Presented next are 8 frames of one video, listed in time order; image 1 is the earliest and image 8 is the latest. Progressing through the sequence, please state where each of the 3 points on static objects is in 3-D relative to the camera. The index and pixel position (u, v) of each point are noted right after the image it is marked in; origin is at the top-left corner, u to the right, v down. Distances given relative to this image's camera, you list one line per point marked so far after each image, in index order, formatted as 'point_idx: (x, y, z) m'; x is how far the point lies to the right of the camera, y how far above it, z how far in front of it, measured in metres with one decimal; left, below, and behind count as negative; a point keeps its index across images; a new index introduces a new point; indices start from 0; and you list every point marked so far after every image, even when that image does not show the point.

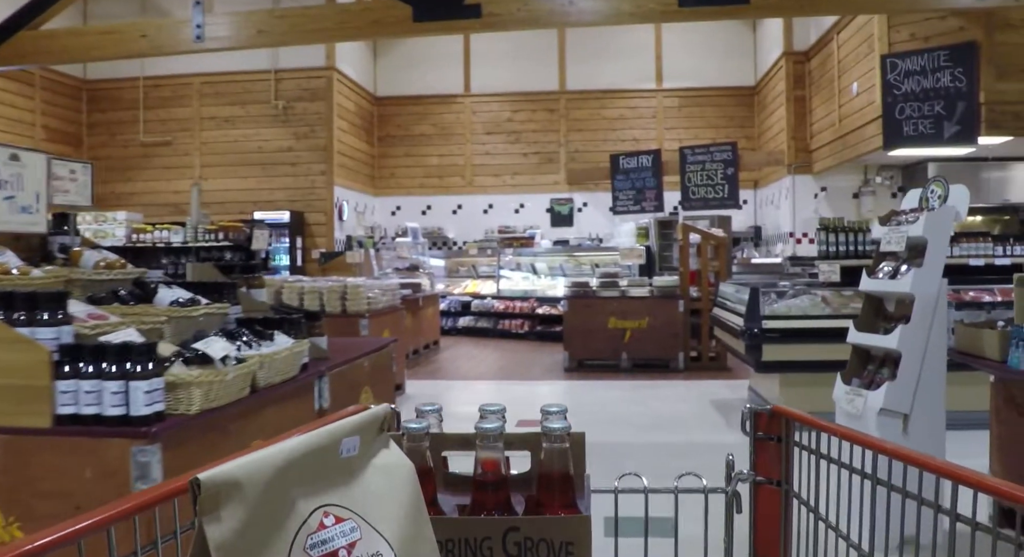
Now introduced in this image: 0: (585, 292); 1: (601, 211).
0: (+0.8, -0.2, +7.0) m
1: (+1.7, +1.3, +11.6) m
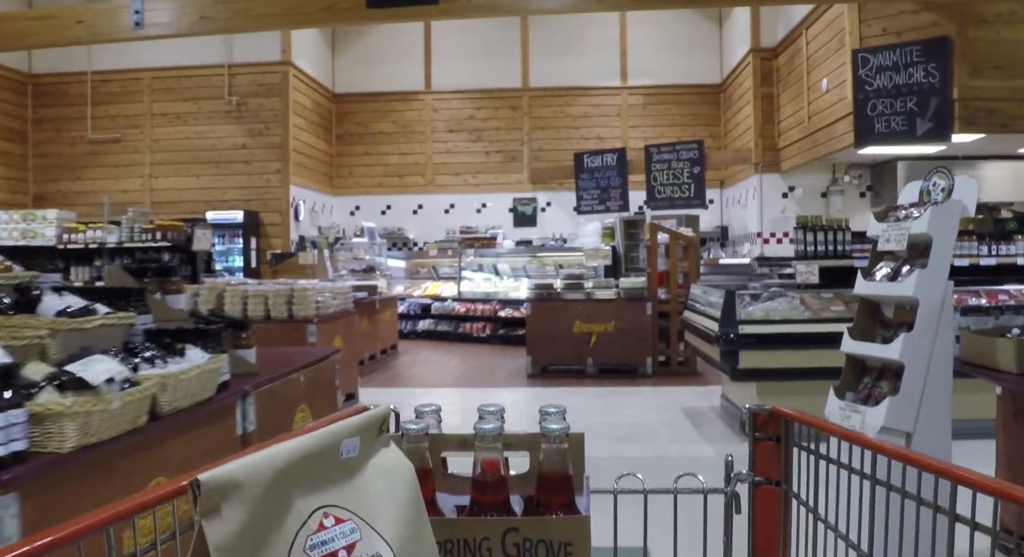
0: (+0.4, -0.2, +6.8) m
1: (+1.0, +1.3, +11.4) m
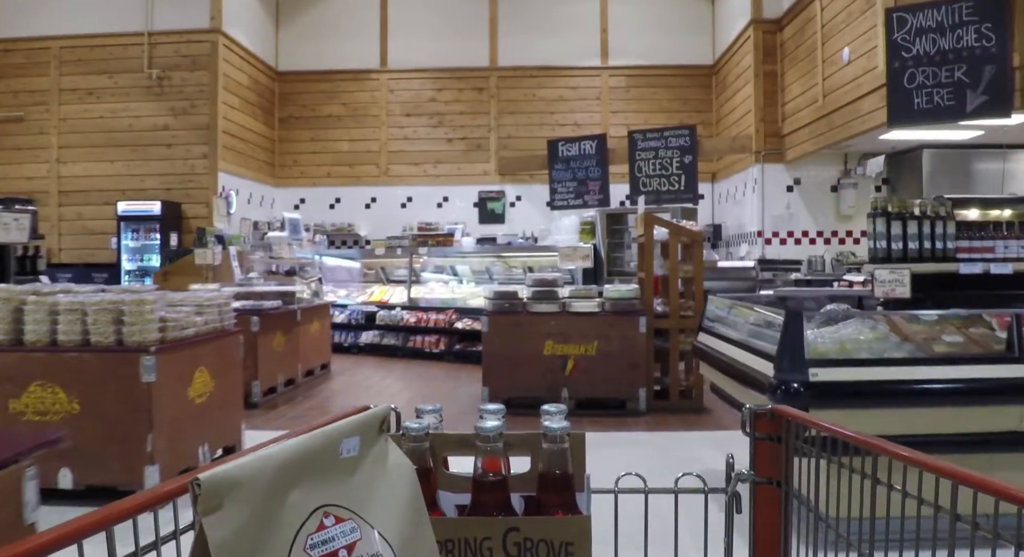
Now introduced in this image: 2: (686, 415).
0: (0.0, -0.2, +5.5) m
1: (+0.4, +1.2, +10.2) m
2: (+1.5, -1.2, +5.2) m
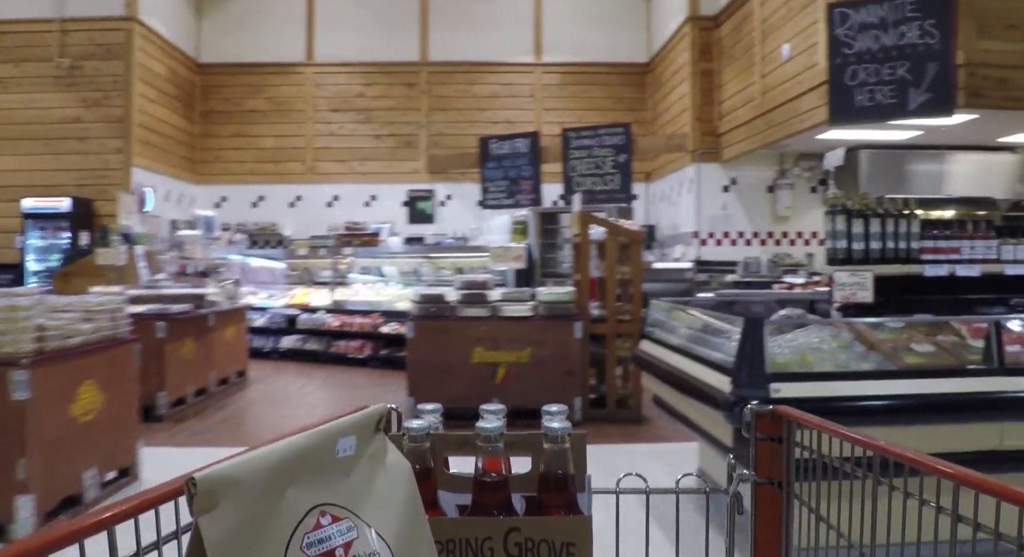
0: (-0.6, -0.2, +5.1) m
1: (-0.7, +1.2, +9.8) m
2: (+0.9, -1.2, +4.9) m
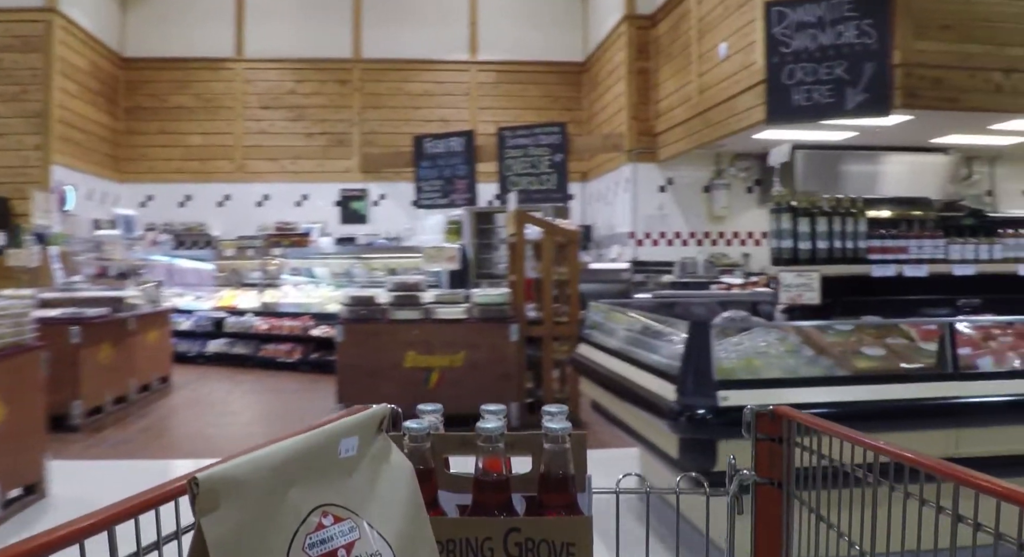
0: (-1.1, -0.3, +4.8) m
1: (-1.7, +1.1, +9.5) m
2: (+0.4, -1.2, +4.8) m
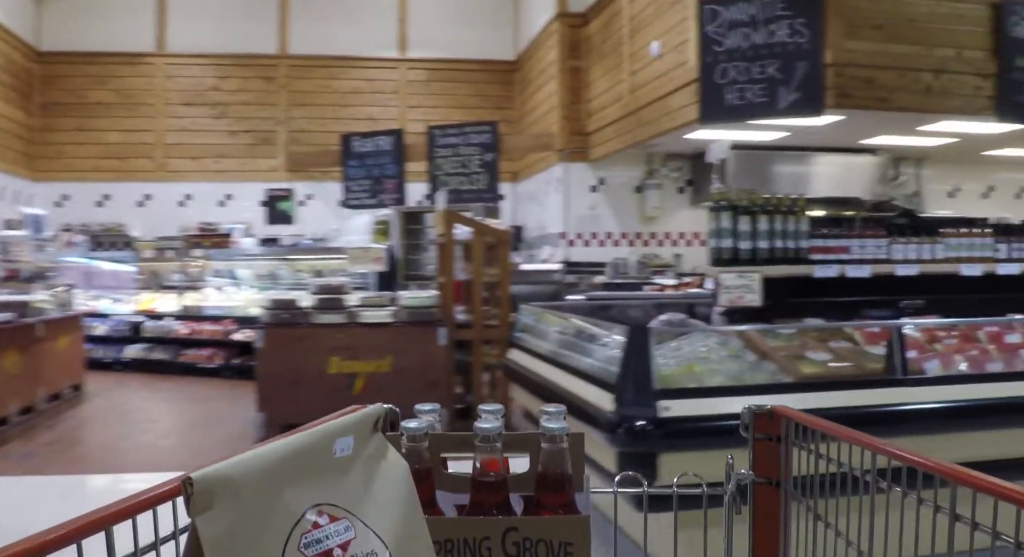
0: (-1.6, -0.3, +4.5) m
1: (-2.7, +1.1, +9.0) m
2: (-0.1, -1.2, +4.6) m
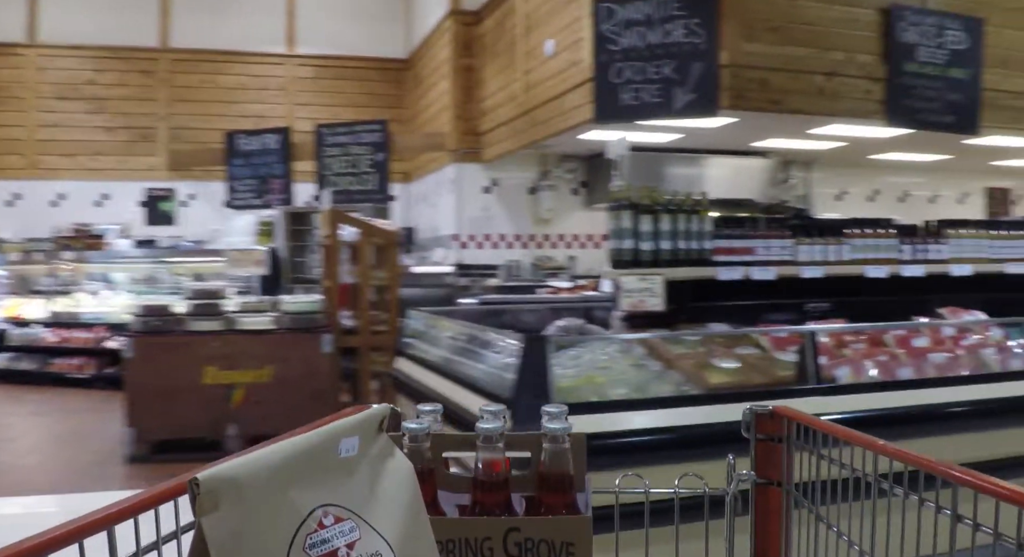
0: (-2.4, -0.3, +3.9) m
1: (-4.2, +1.1, +8.2) m
2: (-0.9, -1.2, +4.3) m
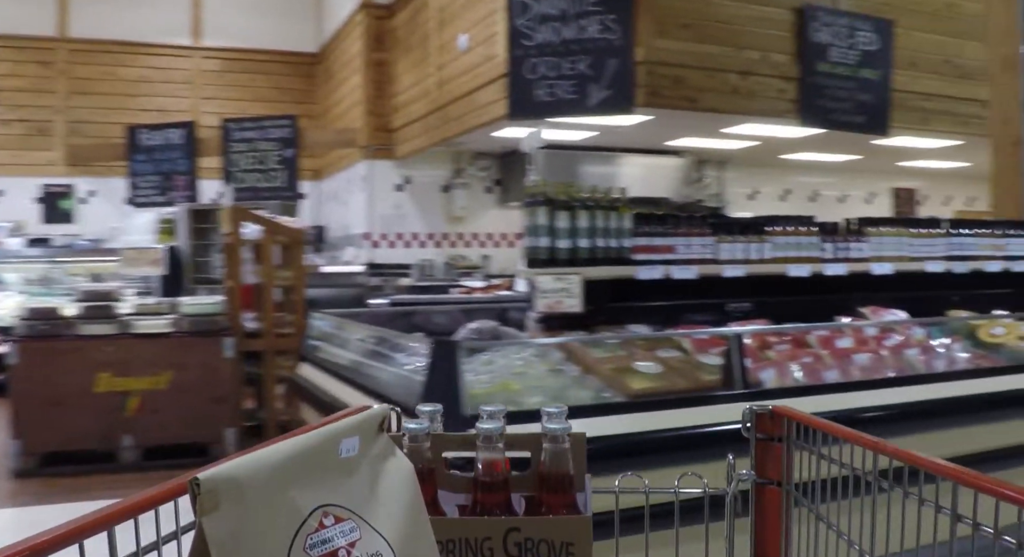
0: (-2.9, -0.3, +3.4) m
1: (-5.3, +1.1, +7.4) m
2: (-1.5, -1.2, +4.0) m
